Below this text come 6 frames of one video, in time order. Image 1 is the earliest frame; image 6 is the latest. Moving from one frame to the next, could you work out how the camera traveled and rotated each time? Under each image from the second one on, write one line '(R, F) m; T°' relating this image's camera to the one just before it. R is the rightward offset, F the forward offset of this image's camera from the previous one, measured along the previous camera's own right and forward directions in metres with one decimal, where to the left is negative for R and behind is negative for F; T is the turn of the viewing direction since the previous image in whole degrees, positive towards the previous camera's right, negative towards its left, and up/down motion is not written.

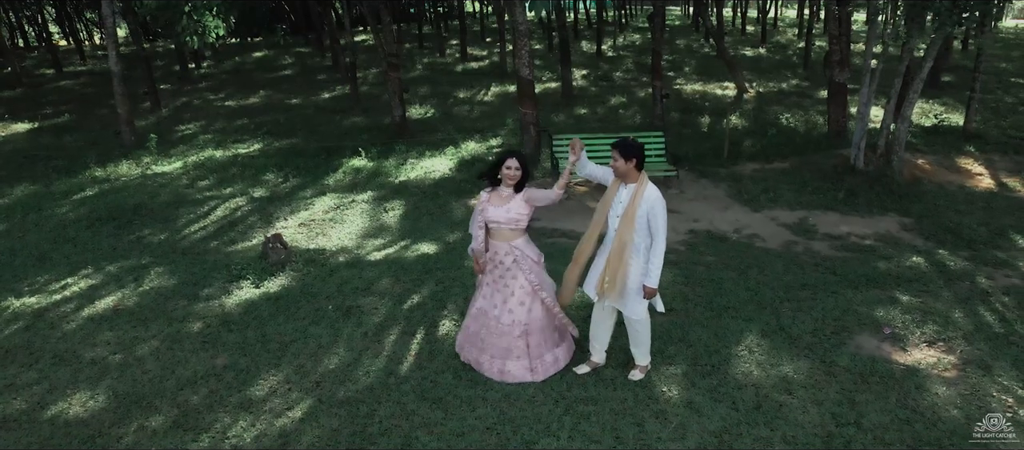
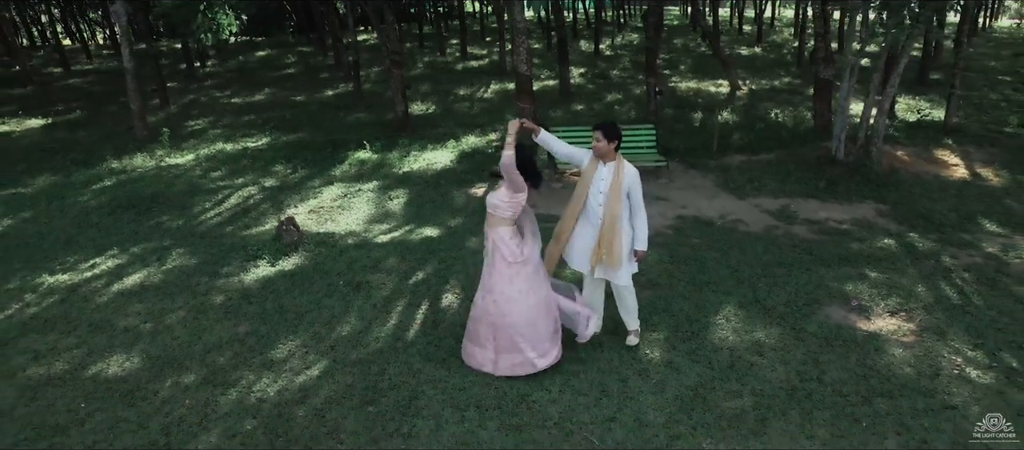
(0.0, -0.4) m; 0°
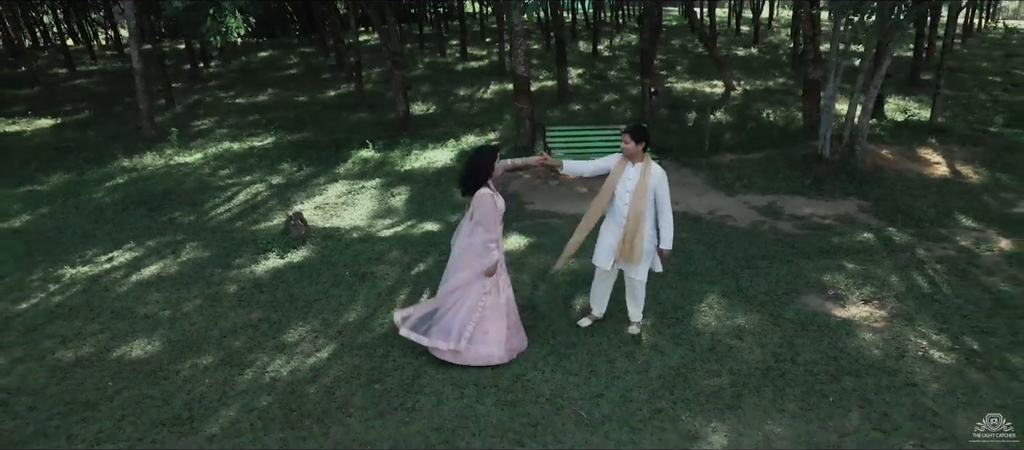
(0.0, -0.3) m; 0°
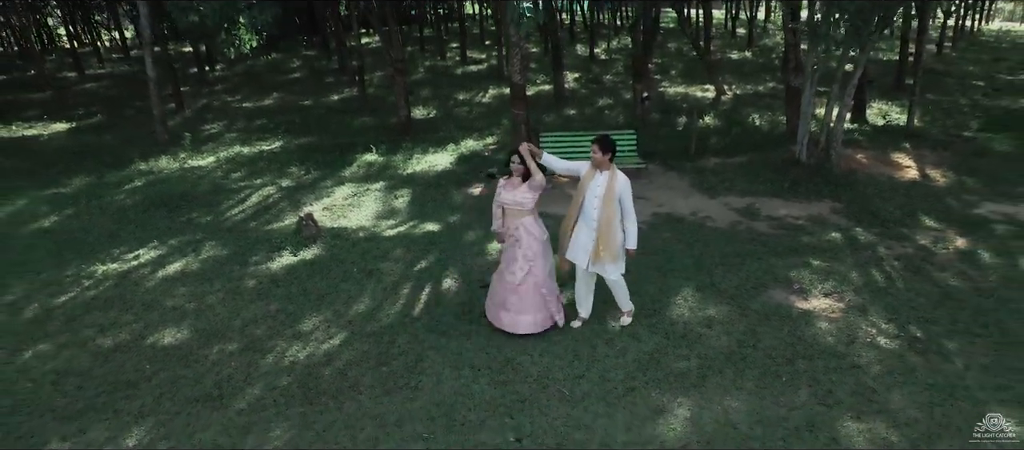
(+0.1, -0.5) m; 0°
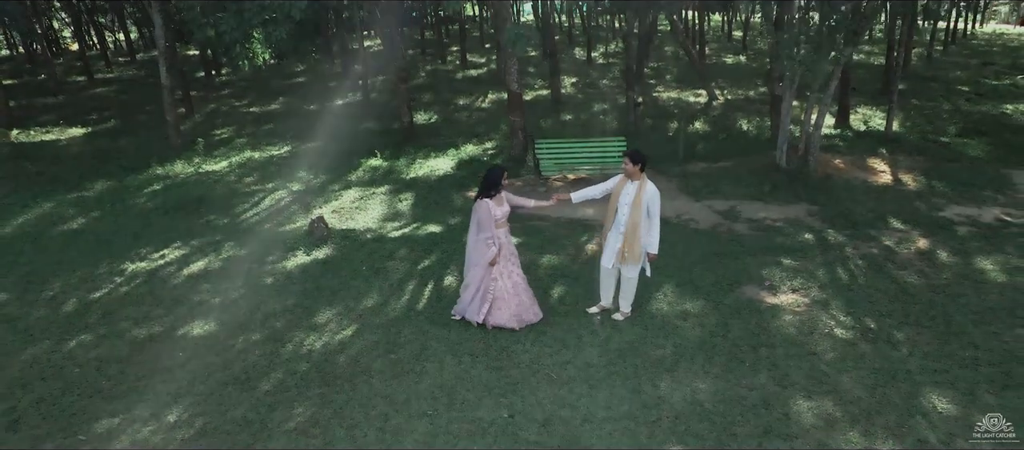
(0.0, -0.5) m; 0°
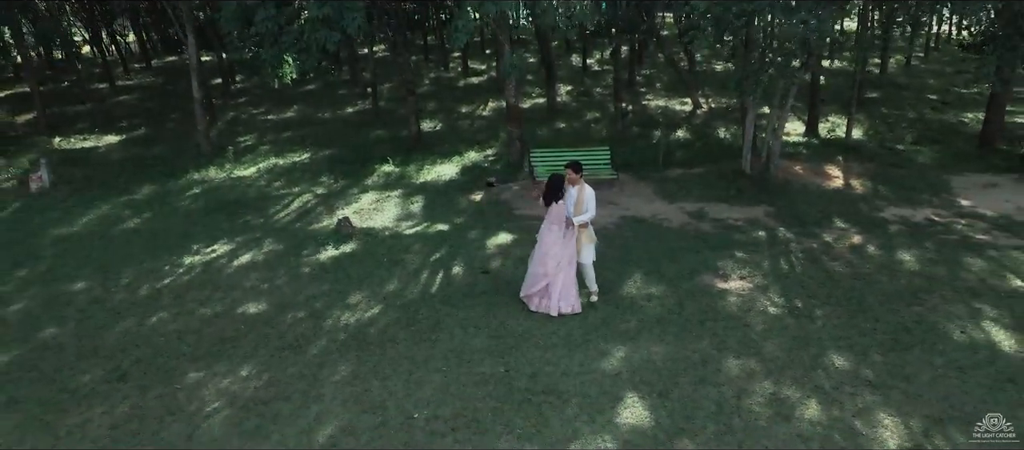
(0.0, -1.2) m; 0°
